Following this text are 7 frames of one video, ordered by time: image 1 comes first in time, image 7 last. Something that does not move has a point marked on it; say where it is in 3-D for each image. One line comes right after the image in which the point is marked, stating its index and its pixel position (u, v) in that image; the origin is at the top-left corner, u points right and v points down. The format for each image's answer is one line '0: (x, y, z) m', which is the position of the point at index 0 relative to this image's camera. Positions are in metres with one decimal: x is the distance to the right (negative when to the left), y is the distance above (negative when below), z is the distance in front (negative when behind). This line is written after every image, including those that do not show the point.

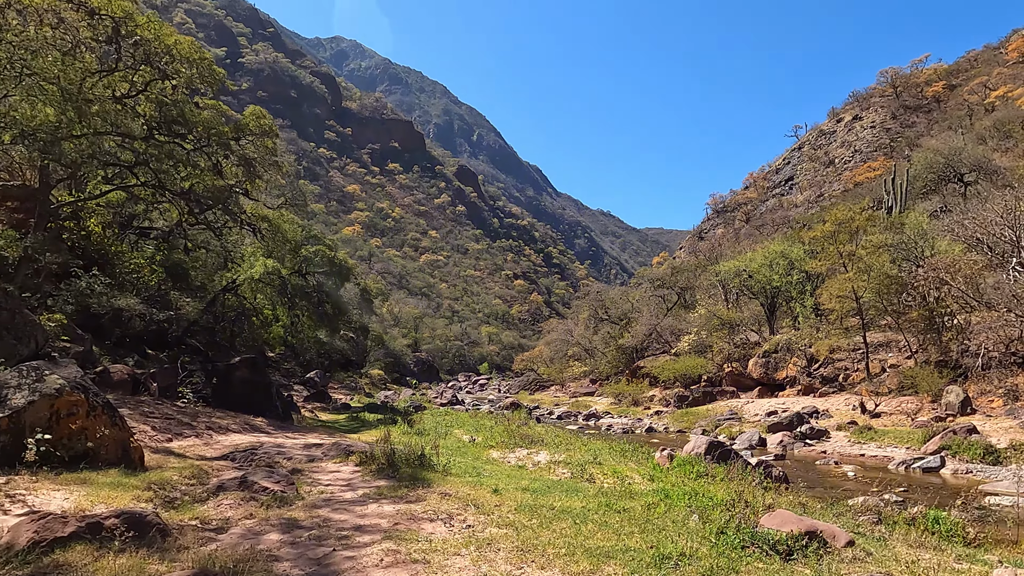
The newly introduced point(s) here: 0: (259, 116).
0: (-7.6, +5.3, +16.1) m
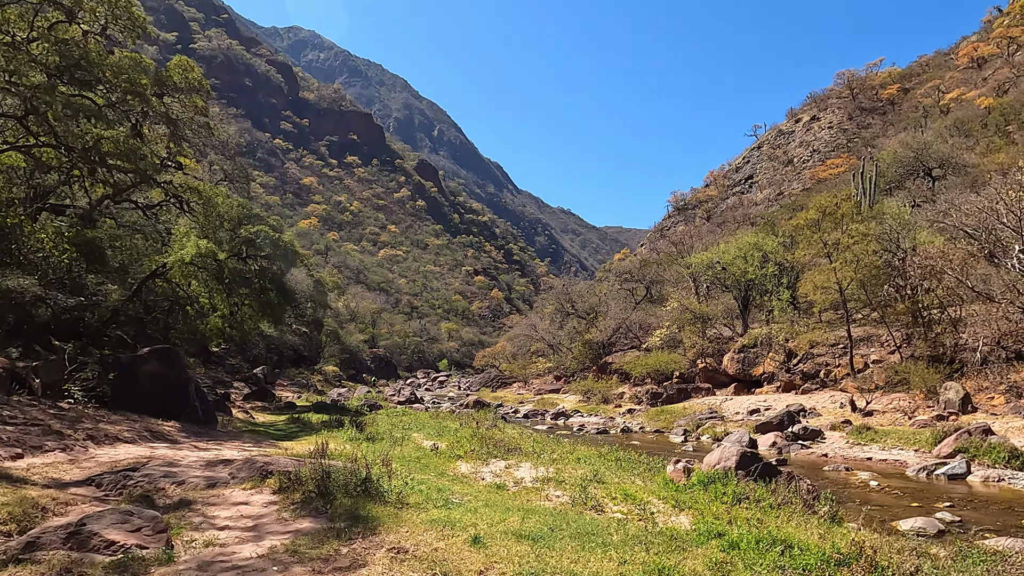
0: (-8.4, +5.8, +13.6) m
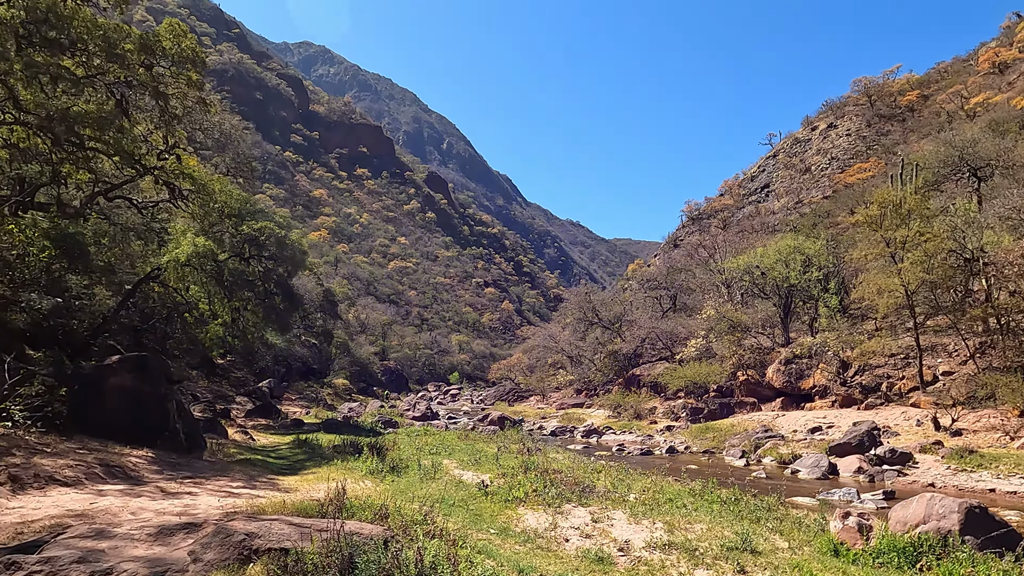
0: (-7.5, +5.8, +11.9) m
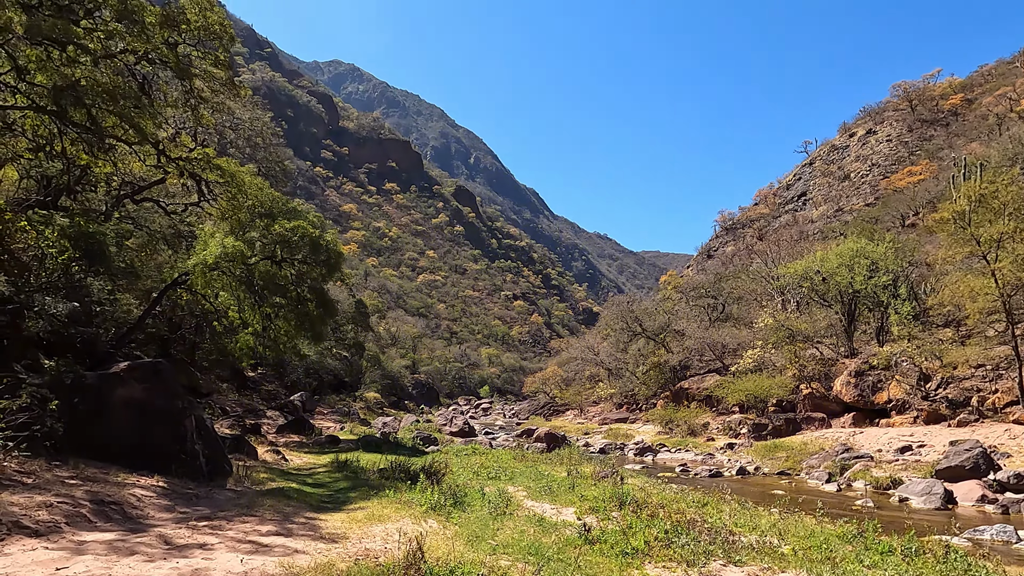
0: (-6.2, +5.7, +10.9) m
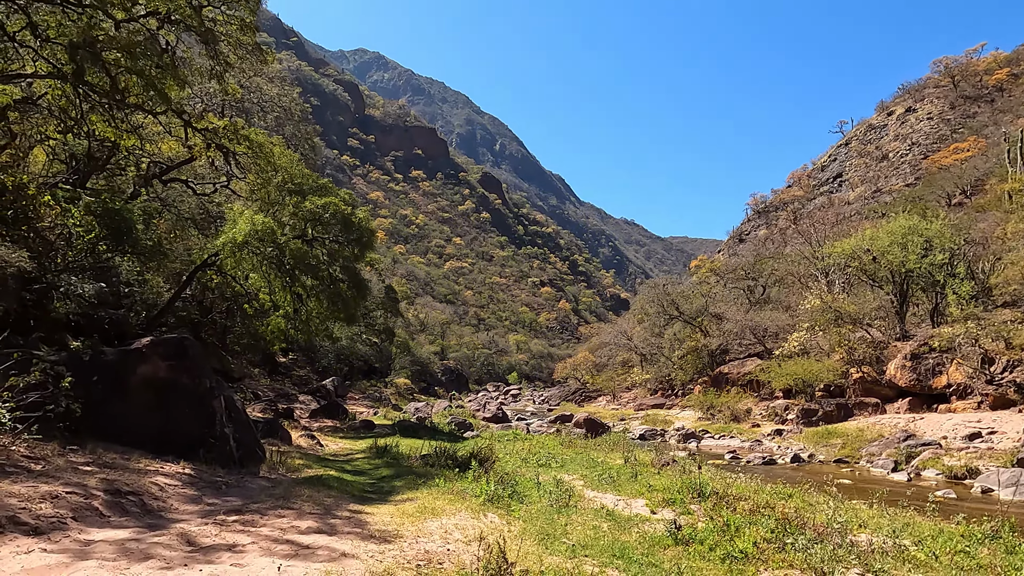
0: (-5.4, +6.2, +10.3) m
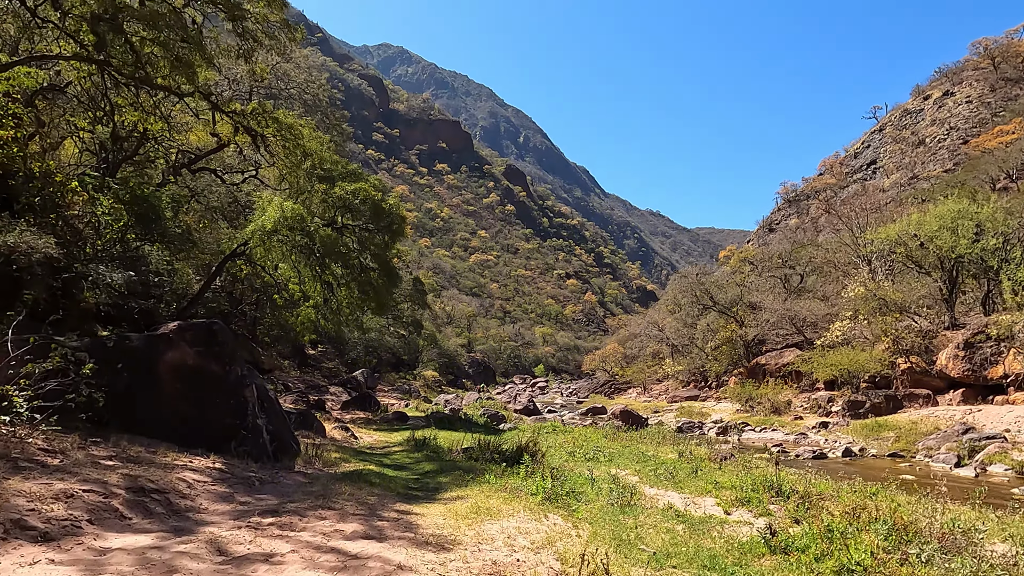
0: (-4.7, +6.4, +9.9) m
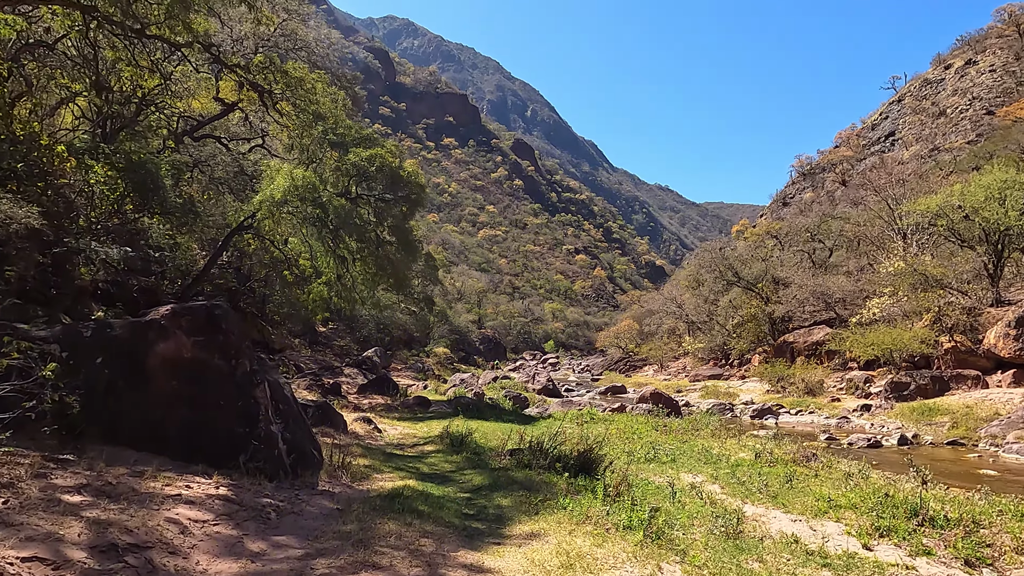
0: (-4.1, +6.8, +8.6) m
